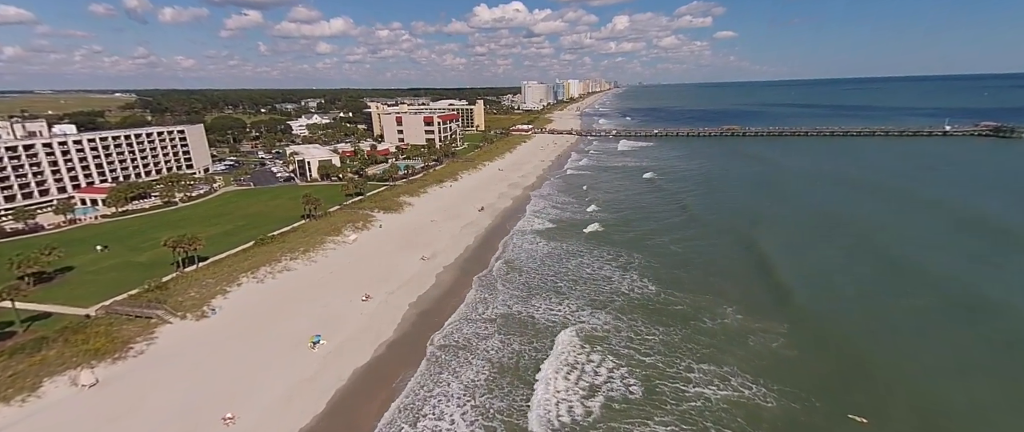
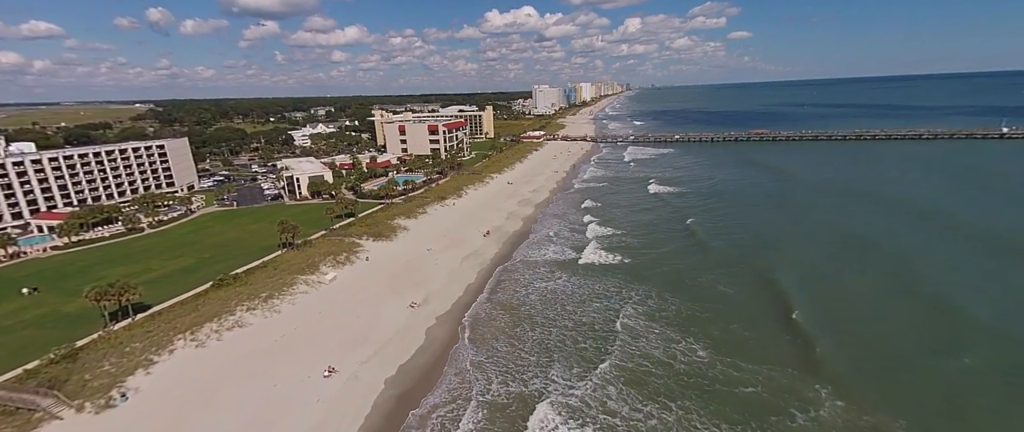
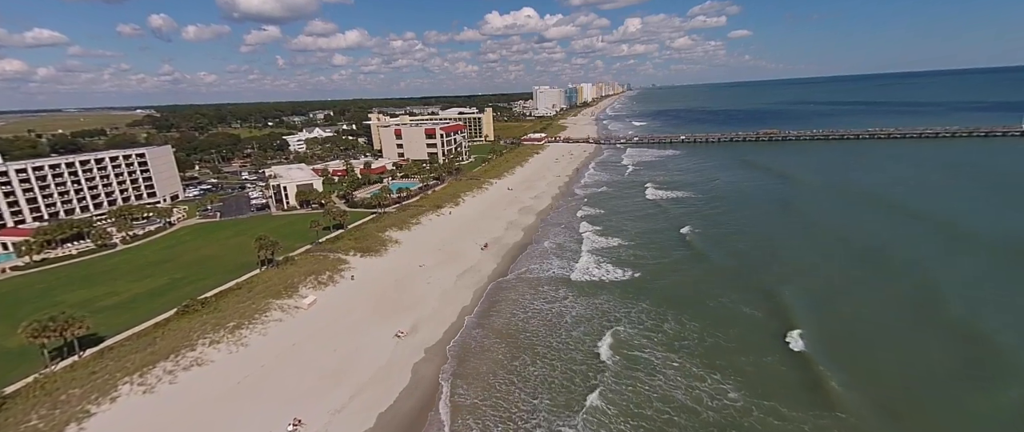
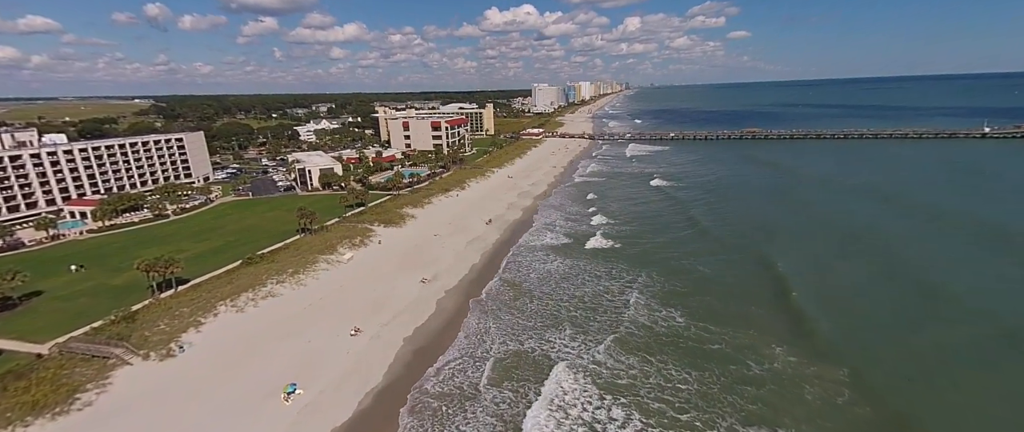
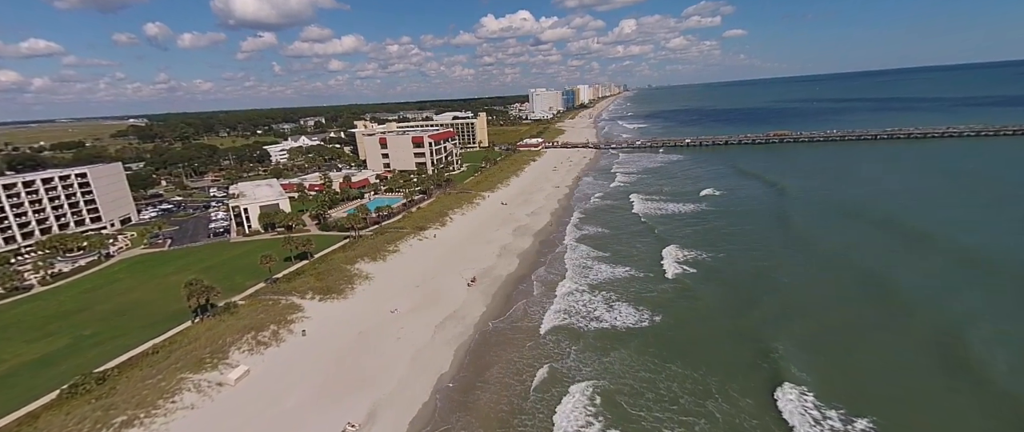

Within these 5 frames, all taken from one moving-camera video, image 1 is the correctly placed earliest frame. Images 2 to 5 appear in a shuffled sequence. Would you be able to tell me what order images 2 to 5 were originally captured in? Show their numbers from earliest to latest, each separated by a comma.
4, 2, 3, 5
